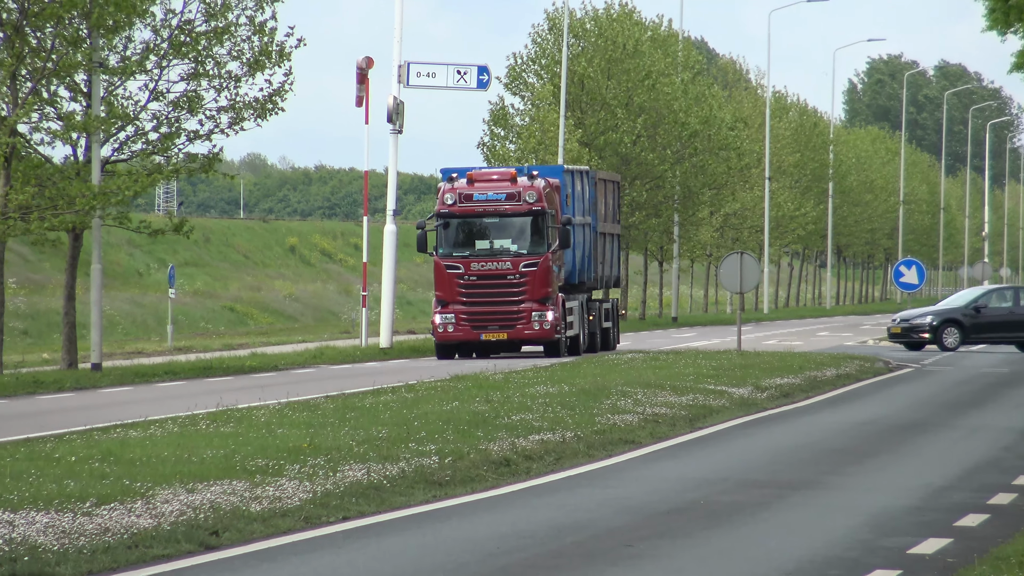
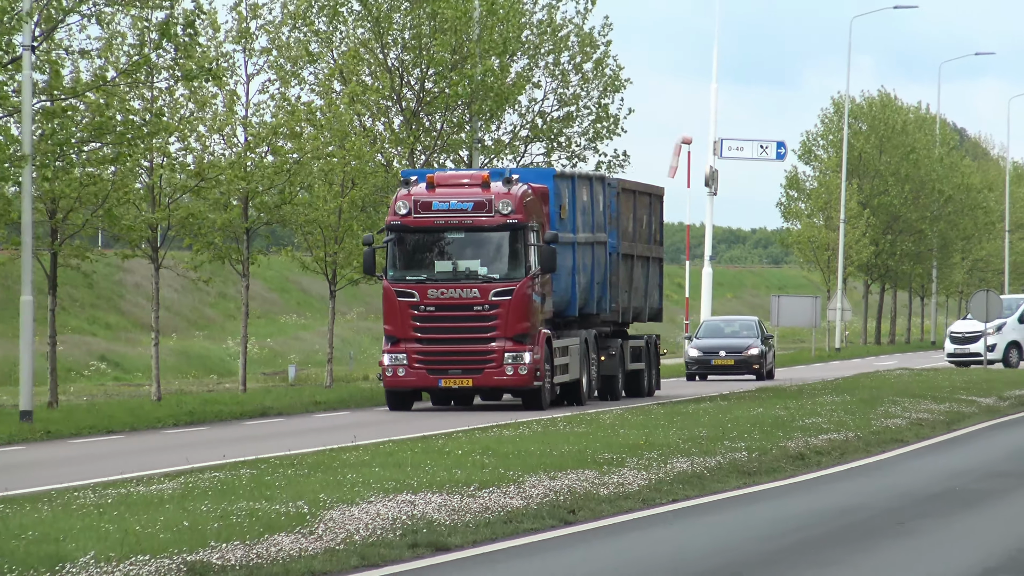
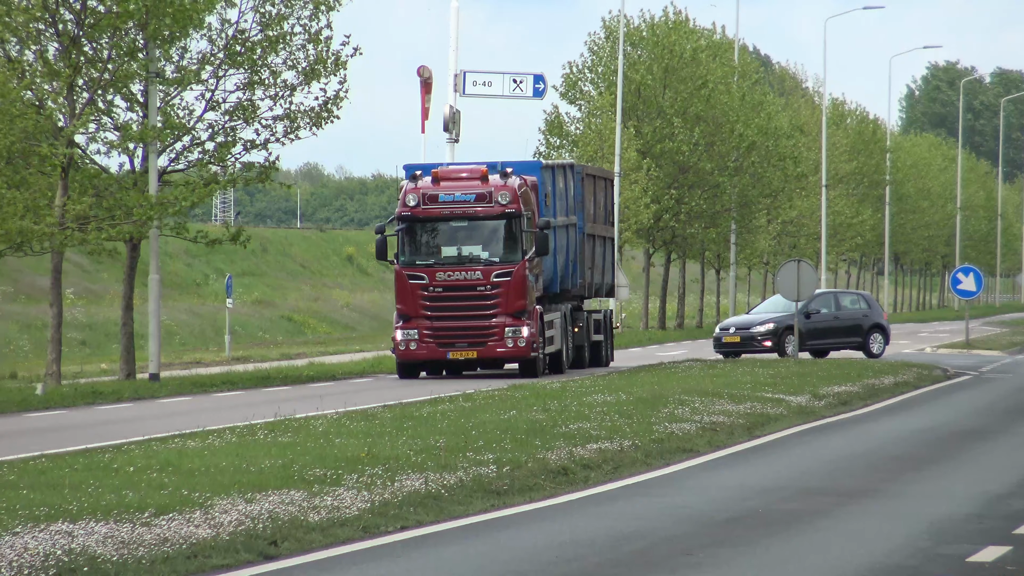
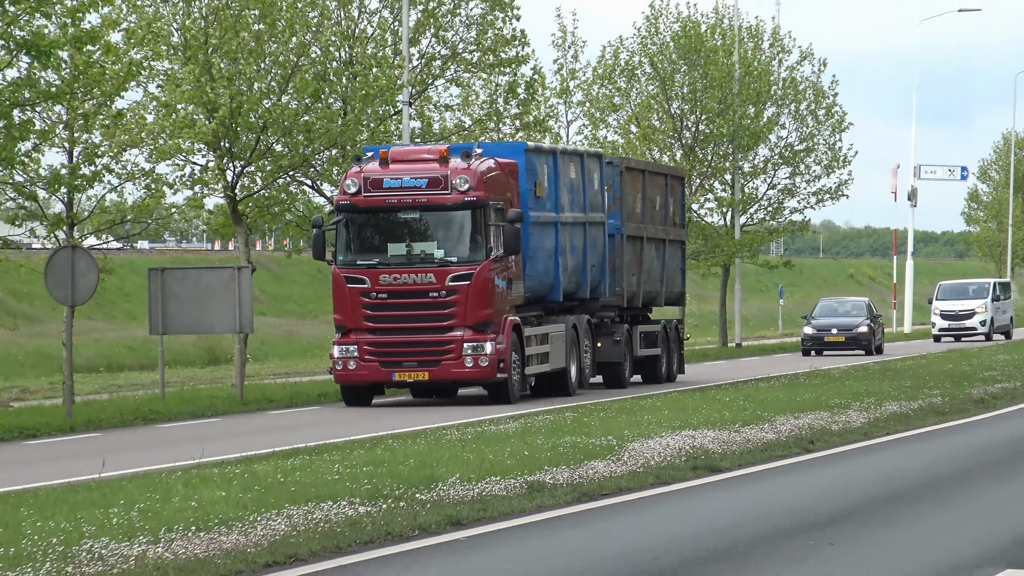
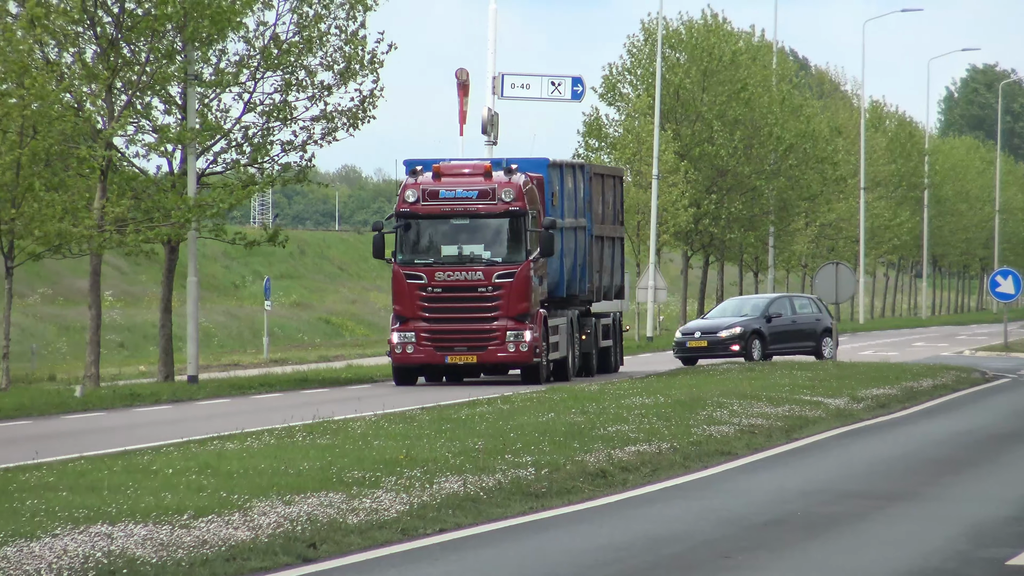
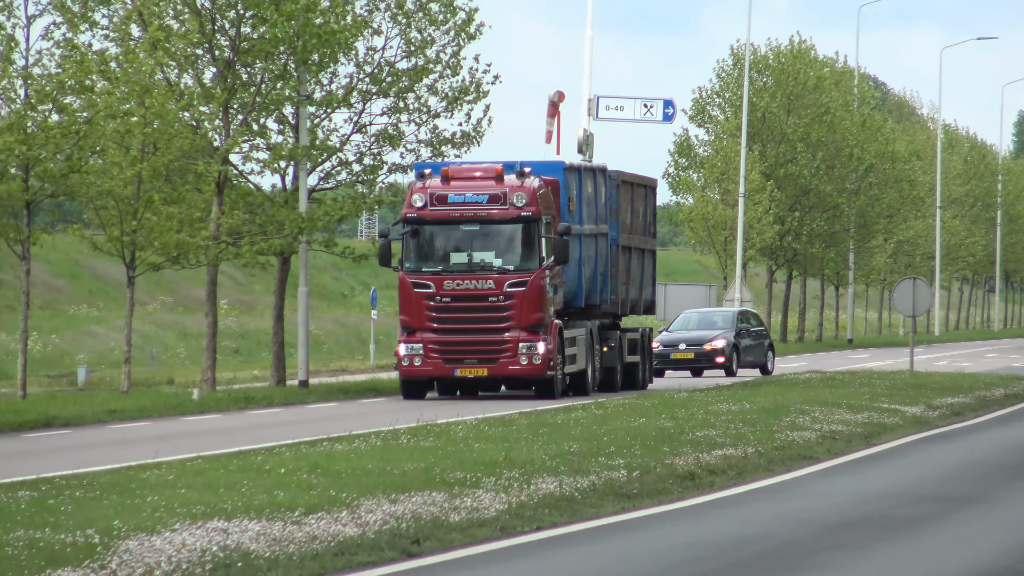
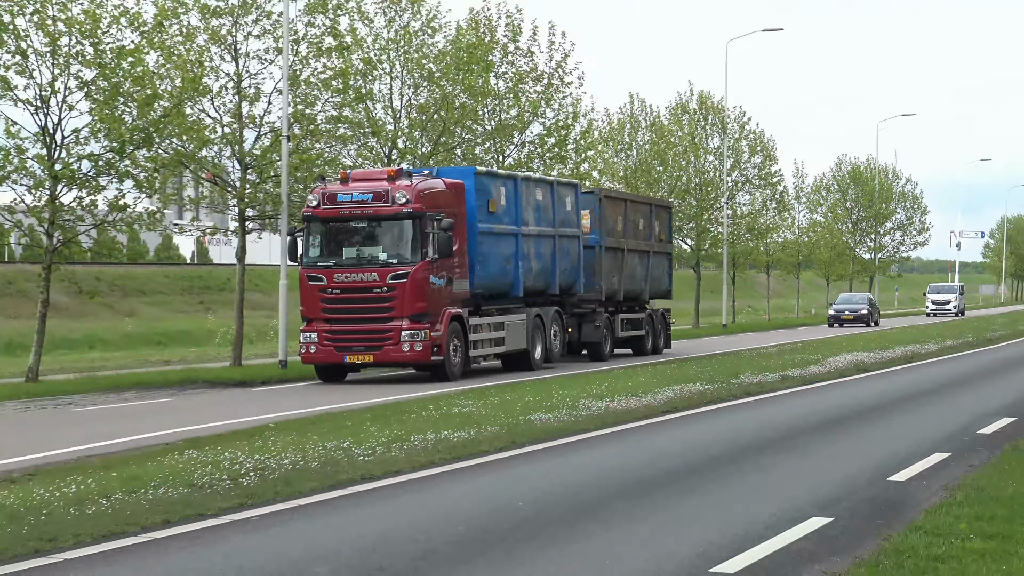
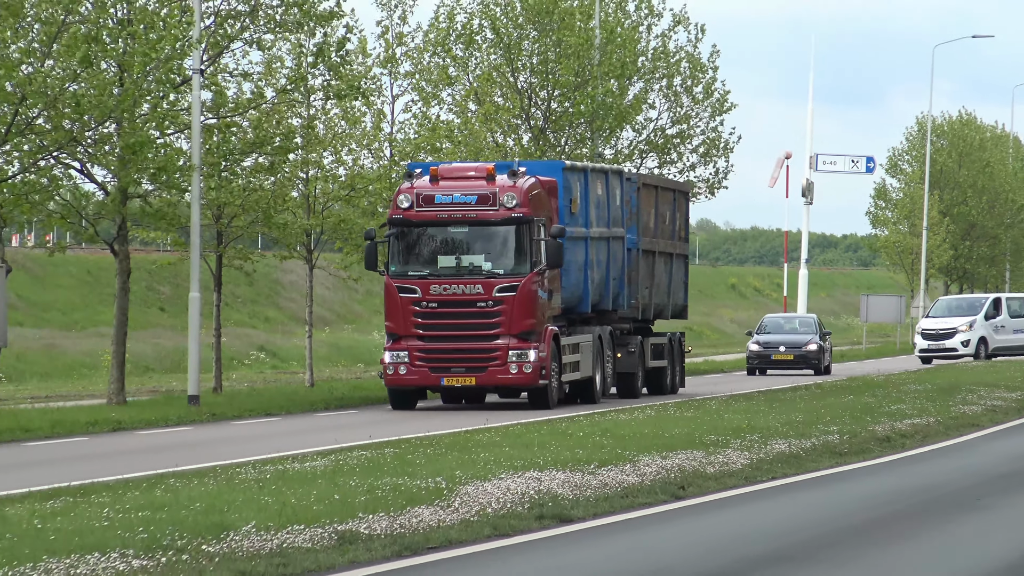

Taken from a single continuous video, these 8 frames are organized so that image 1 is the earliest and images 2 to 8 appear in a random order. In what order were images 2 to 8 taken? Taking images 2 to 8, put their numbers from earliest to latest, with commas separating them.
3, 5, 6, 2, 8, 4, 7
